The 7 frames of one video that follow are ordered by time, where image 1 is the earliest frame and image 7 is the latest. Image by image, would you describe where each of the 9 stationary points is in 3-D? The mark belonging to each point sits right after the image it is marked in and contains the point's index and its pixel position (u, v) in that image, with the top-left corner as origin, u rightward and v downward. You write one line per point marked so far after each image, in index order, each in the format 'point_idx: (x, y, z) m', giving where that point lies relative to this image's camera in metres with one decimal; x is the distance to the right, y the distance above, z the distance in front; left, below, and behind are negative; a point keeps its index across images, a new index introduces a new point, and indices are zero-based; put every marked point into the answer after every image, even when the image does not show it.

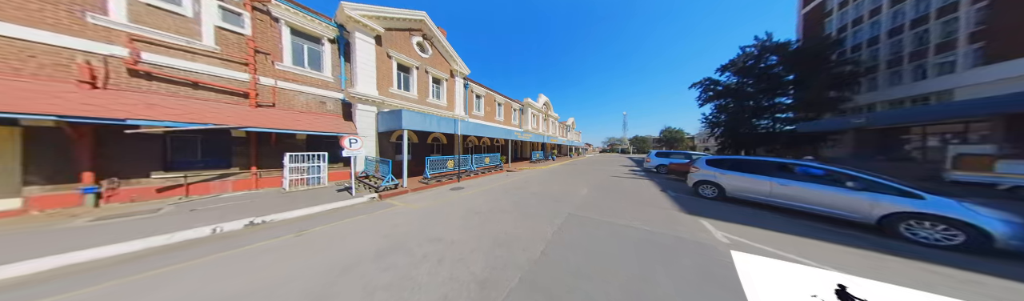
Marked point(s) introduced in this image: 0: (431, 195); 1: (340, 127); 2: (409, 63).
0: (-3.3, -1.9, +6.3) m
1: (-8.3, +1.1, +7.3) m
2: (-6.9, +5.8, +10.1) m
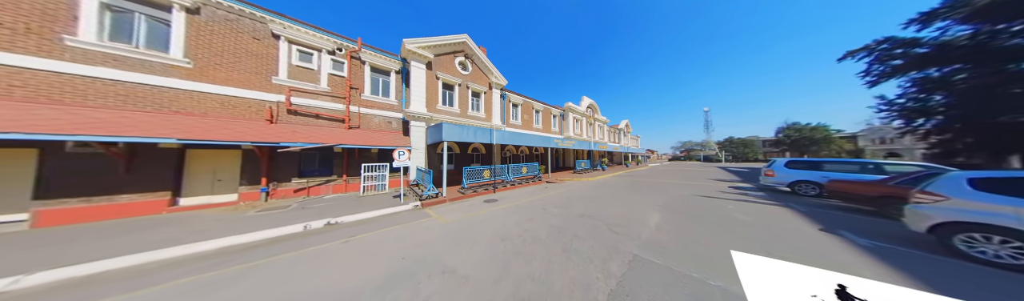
0: (-1.8, -2.3, +6.2) m
1: (-6.4, +0.5, +8.7) m
2: (-4.3, +5.1, +11.2) m
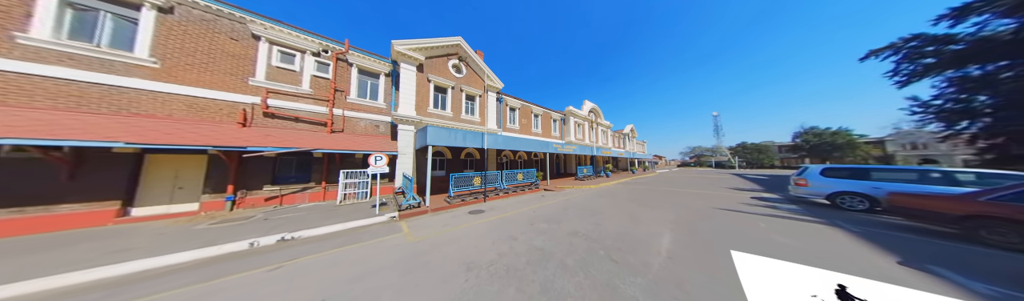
0: (-2.3, -2.5, +5.4) m
1: (-6.8, +0.2, +8.2) m
2: (-4.7, +4.7, +10.8) m
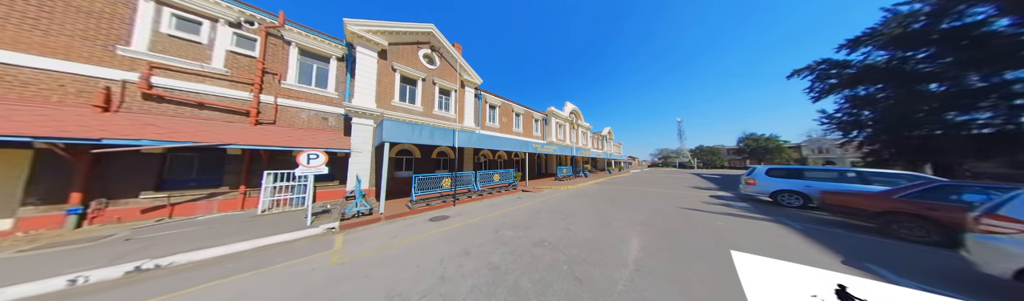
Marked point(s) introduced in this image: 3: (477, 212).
0: (-3.4, -2.4, +4.6) m
1: (-8.1, +0.4, +6.9) m
2: (-6.2, +4.8, +9.7) m
3: (-1.4, -2.5, +6.1) m
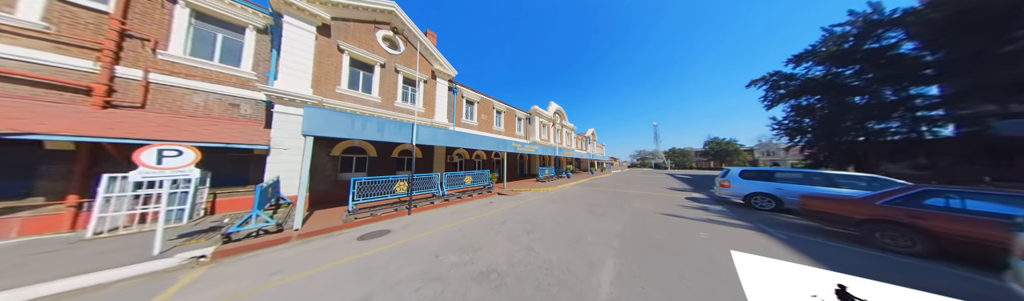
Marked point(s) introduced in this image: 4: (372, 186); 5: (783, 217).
0: (-4.6, -2.3, +3.4) m
1: (-9.4, +0.5, +5.2) m
2: (-7.7, +4.9, +8.2) m
3: (-2.7, -2.4, +5.0) m
4: (-5.5, -1.4, +6.0) m
5: (+8.6, -2.1, +4.8) m
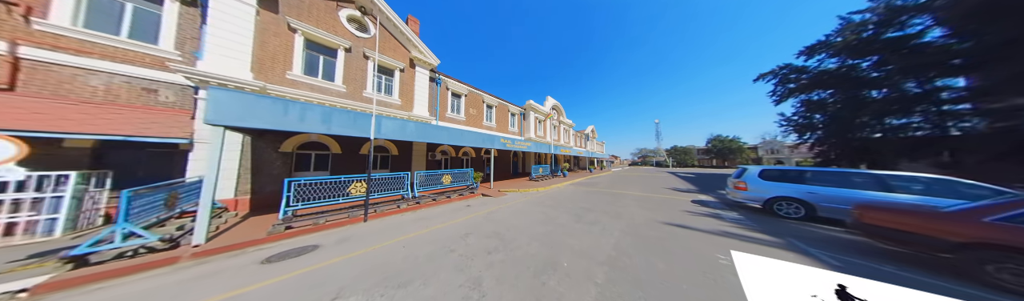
0: (-5.4, -2.2, +2.4) m
1: (-10.2, +0.7, +4.3) m
2: (-8.5, +5.1, +7.2) m
3: (-3.5, -2.3, +4.0) m
4: (-6.4, -1.2, +5.1) m
5: (+7.7, -2.0, +3.8) m
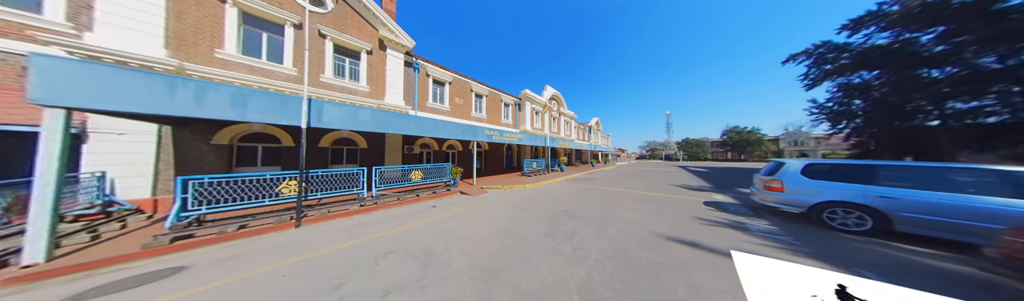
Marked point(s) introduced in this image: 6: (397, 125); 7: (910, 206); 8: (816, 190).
0: (-6.6, -2.0, +1.6) m
1: (-11.4, +0.9, +3.5) m
2: (-9.6, +5.4, +6.1) m
3: (-4.6, -2.0, +3.1) m
4: (-7.4, -1.0, +4.2) m
5: (+6.6, -1.7, +2.5) m
6: (-5.0, +1.1, +6.7) m
7: (+8.2, -1.1, +3.1) m
8: (+7.4, -0.9, +3.7) m
